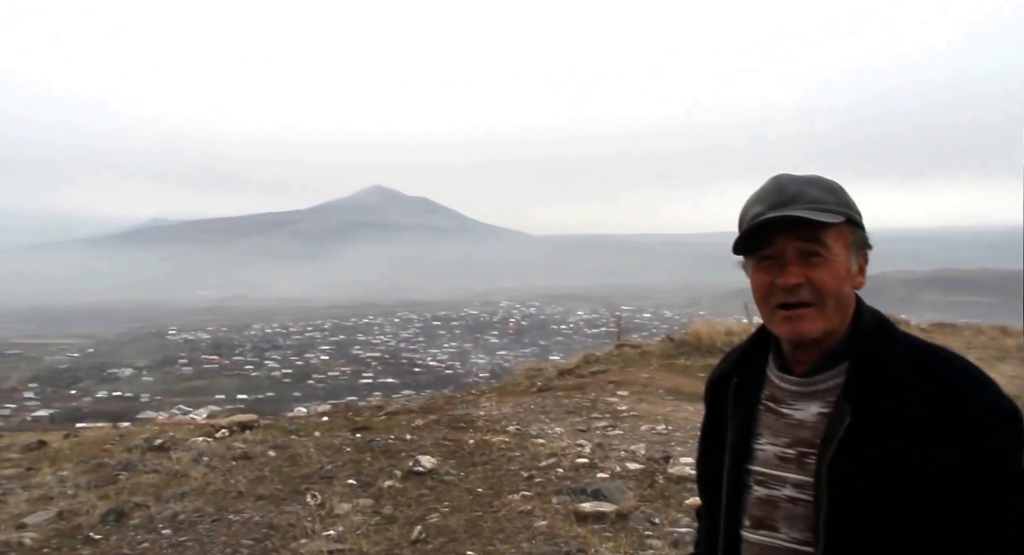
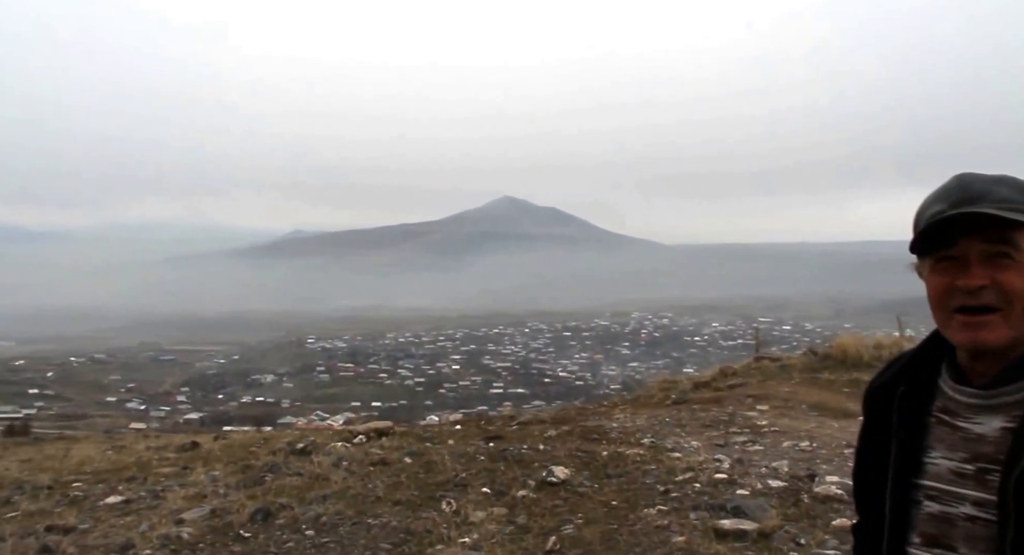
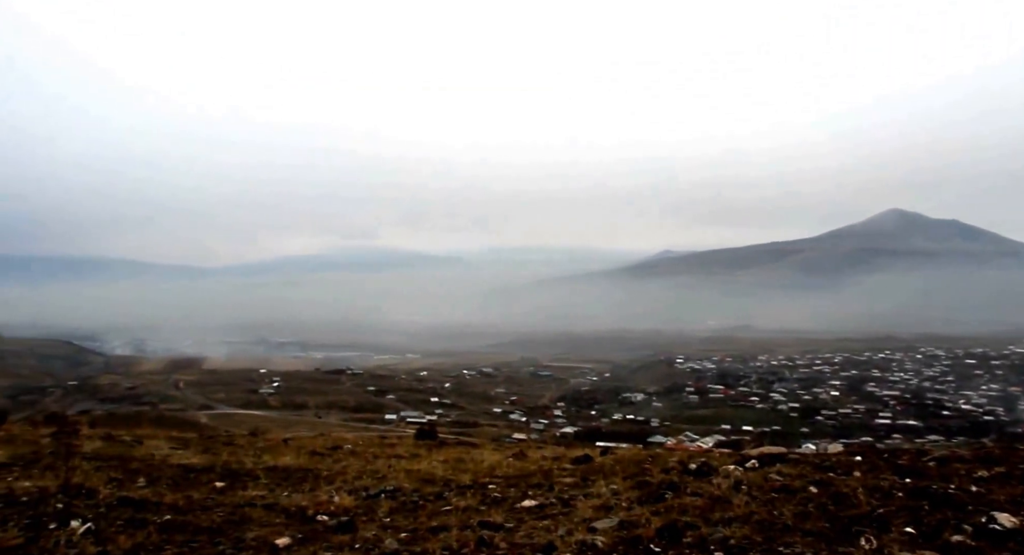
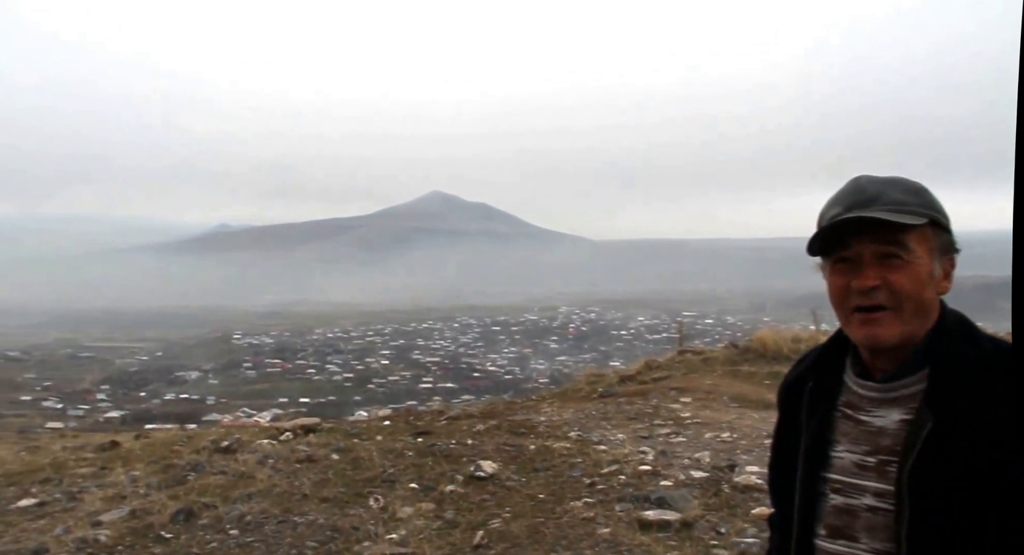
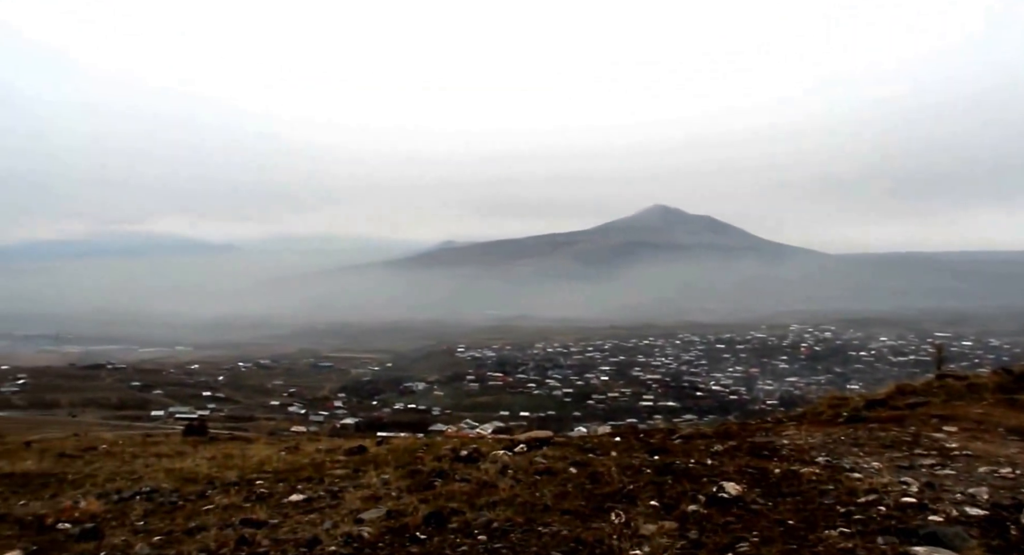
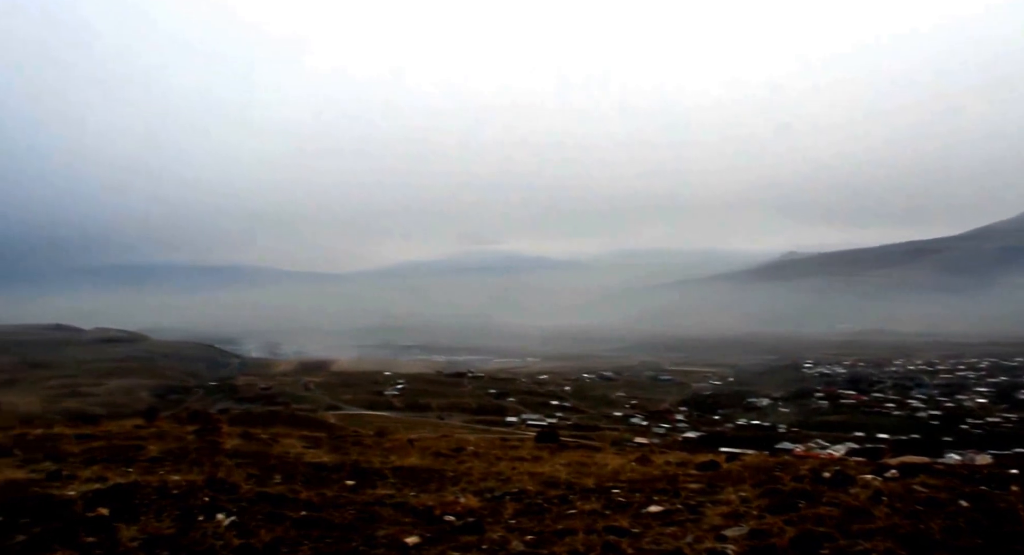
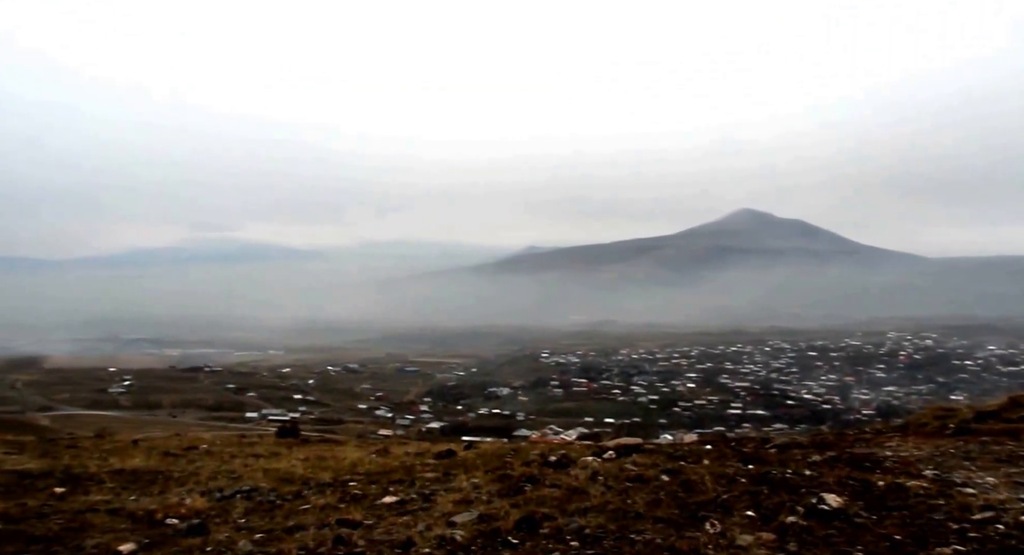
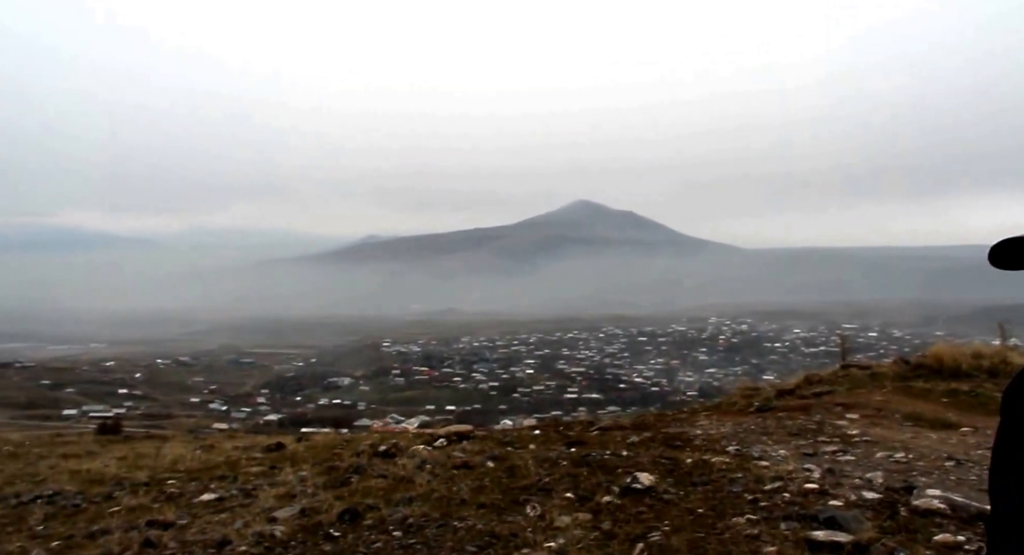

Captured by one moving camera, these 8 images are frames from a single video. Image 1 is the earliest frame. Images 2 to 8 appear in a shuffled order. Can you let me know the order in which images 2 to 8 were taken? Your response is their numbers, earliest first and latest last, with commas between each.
4, 2, 8, 5, 7, 3, 6
